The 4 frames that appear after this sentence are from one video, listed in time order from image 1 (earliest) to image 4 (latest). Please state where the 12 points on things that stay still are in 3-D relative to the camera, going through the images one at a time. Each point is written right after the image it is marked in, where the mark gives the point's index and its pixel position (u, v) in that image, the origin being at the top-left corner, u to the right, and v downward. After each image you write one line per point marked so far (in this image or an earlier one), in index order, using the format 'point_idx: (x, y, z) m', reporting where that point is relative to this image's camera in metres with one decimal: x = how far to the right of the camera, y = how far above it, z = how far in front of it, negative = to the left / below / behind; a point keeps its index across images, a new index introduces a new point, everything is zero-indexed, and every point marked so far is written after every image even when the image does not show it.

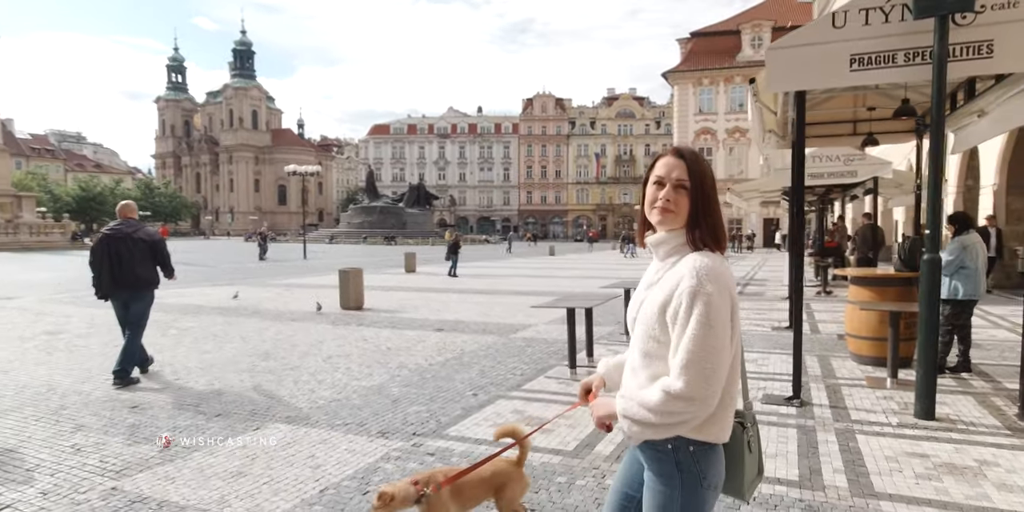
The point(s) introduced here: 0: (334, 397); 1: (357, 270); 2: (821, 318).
0: (-1.8, -1.4, +6.0) m
1: (-3.3, -0.3, +12.5) m
2: (+5.1, -1.1, +9.9) m
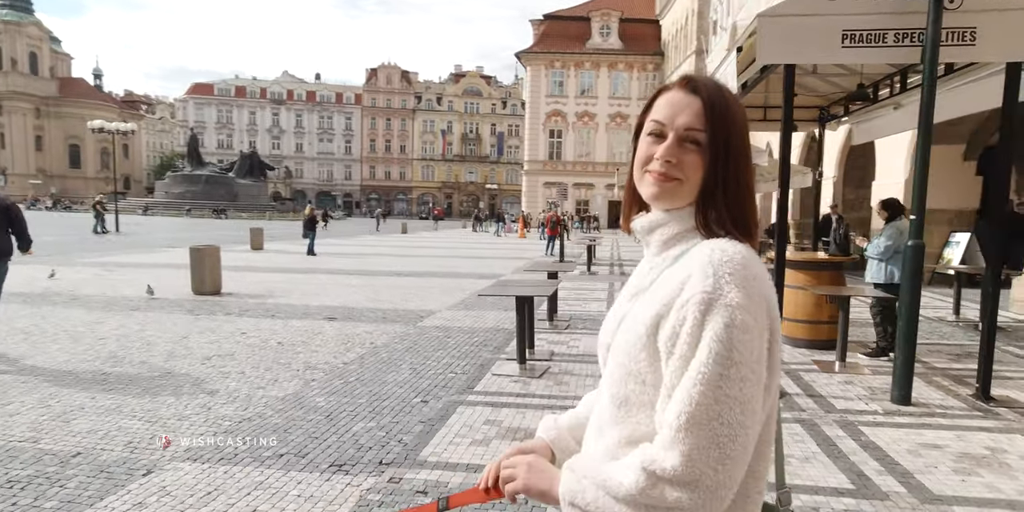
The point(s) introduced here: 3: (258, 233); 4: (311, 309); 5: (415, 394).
0: (-2.1, -1.2, +4.6) m
1: (-5.2, +0.1, +10.5) m
2: (+3.5, -0.8, +10.2) m
3: (-8.3, +0.8, +19.5) m
4: (-3.1, -0.8, +9.2) m
5: (-0.8, -1.2, +5.2) m
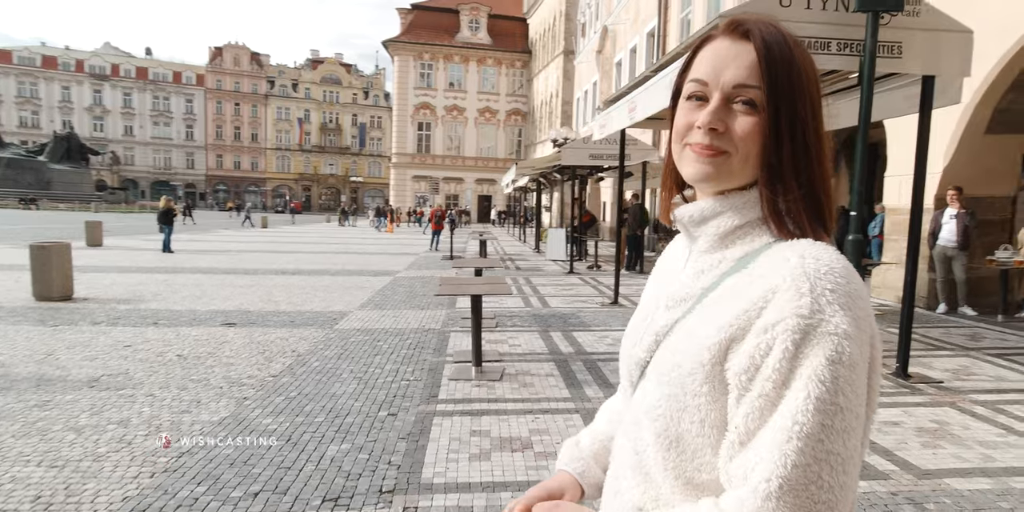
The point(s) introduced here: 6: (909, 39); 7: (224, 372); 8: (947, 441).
0: (-2.1, -1.2, +3.8) m
1: (-6.6, +0.2, +8.8) m
2: (+2.0, -0.7, +10.5) m
3: (-11.7, +0.8, +16.8) m
4: (-4.2, -0.8, +8.0) m
5: (-1.1, -1.2, +4.7) m
6: (+3.5, +1.9, +5.2) m
7: (-2.7, -1.1, +5.5) m
8: (+3.0, -1.3, +4.1) m
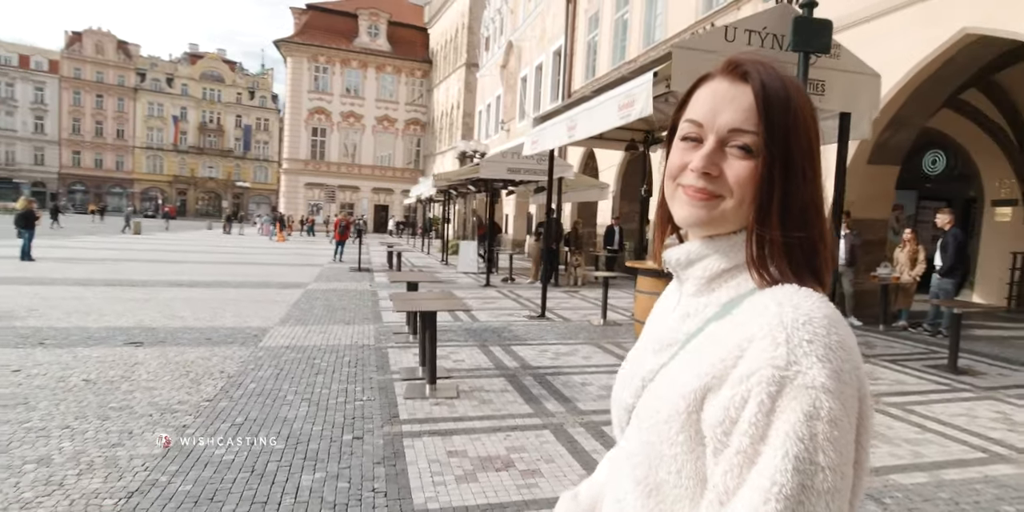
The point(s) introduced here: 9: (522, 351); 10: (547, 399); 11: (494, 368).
0: (-2.2, -1.3, +3.3) m
1: (-7.4, +0.1, +7.4) m
2: (+0.6, -0.9, +10.7) m
3: (-13.9, +0.6, +14.4) m
4: (-5.0, -0.9, +7.1) m
5: (-1.3, -1.3, +4.4) m
6: (+3.1, +1.7, +5.8) m
7: (-3.1, -1.2, +4.9) m
8: (+2.8, -1.4, +4.5) m
9: (+0.1, -1.2, +7.3) m
10: (+0.3, -1.3, +5.4) m
11: (-0.2, -1.2, +6.4) m
